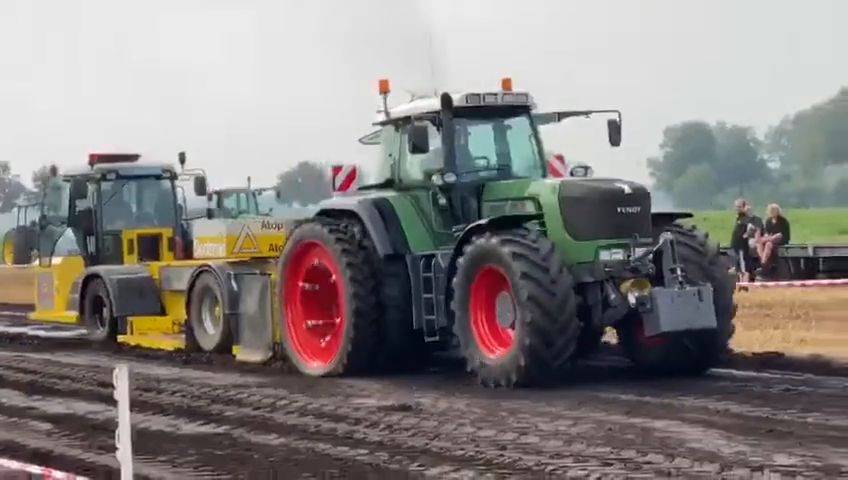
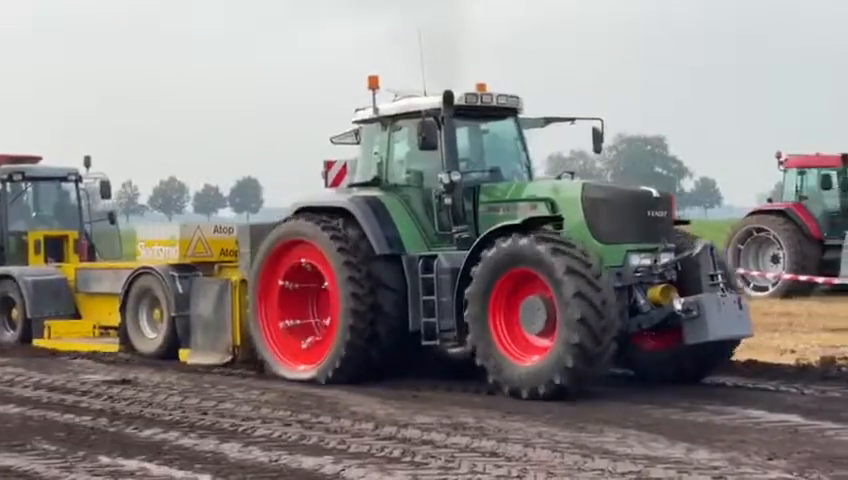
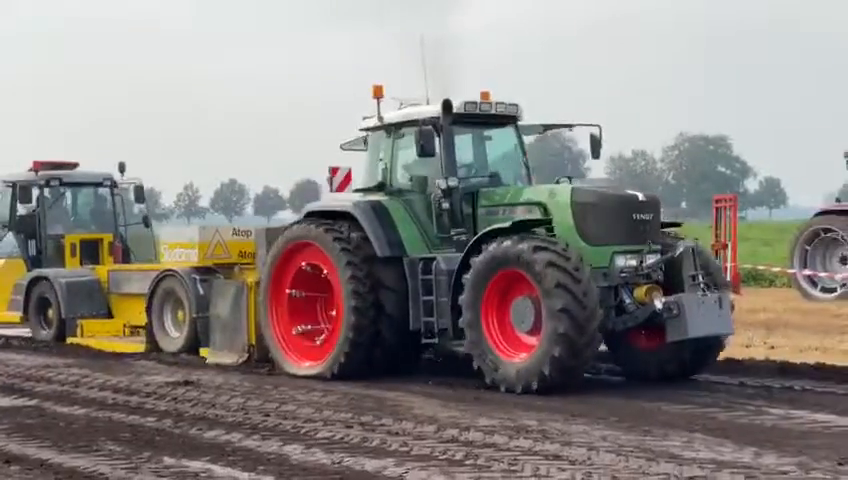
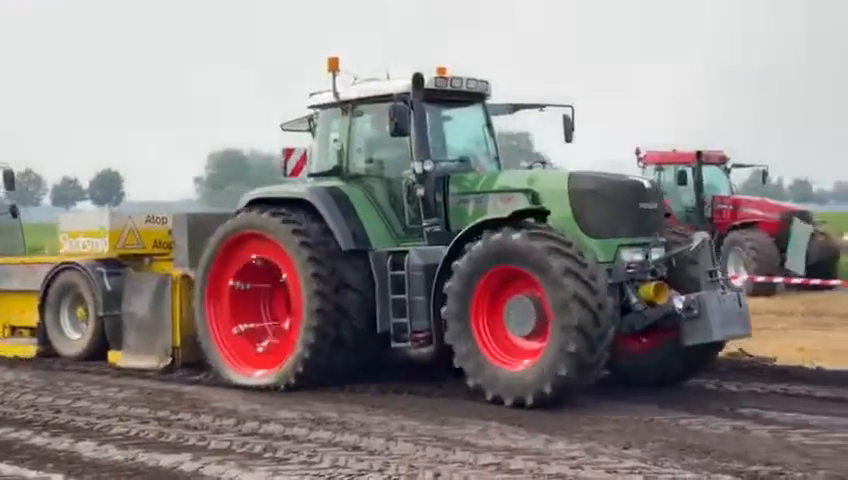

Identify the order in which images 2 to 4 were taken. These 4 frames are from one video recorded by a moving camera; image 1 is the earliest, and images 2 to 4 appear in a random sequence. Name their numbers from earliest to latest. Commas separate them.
3, 2, 4
